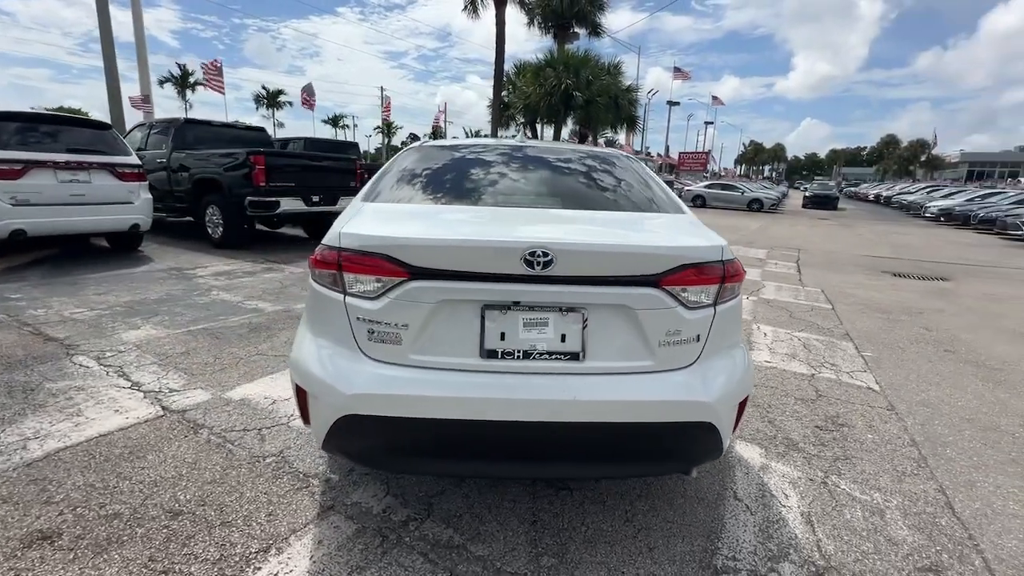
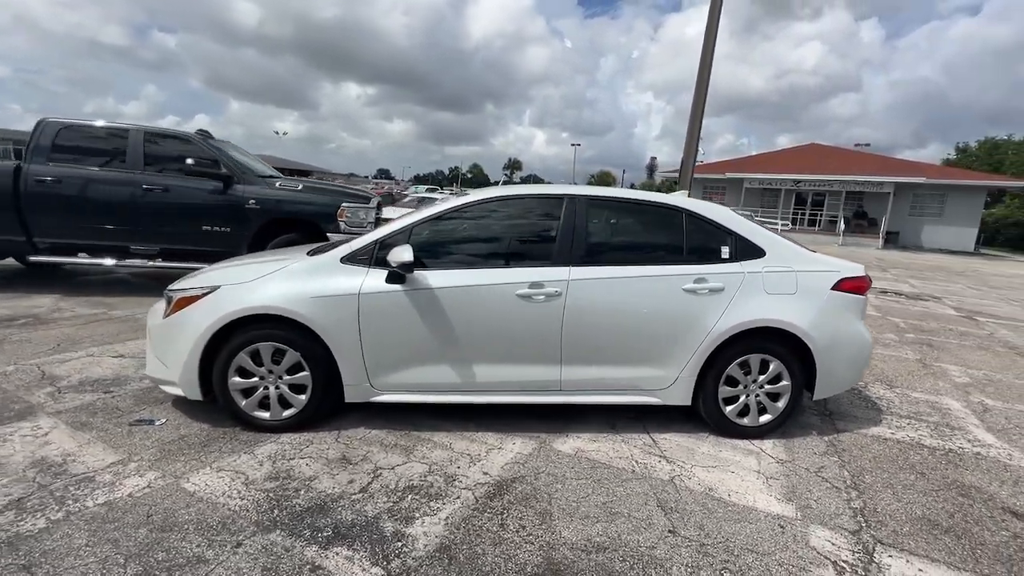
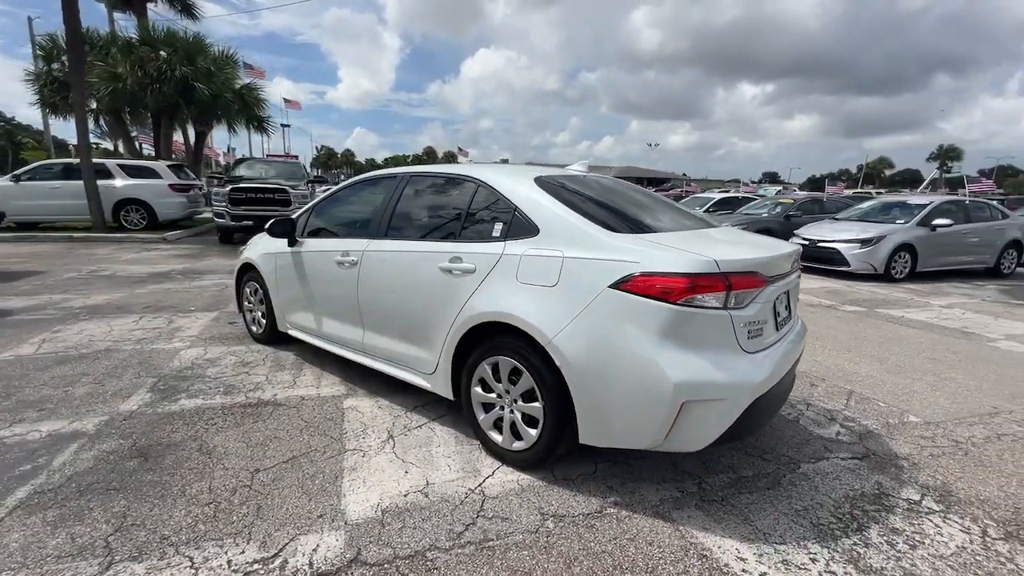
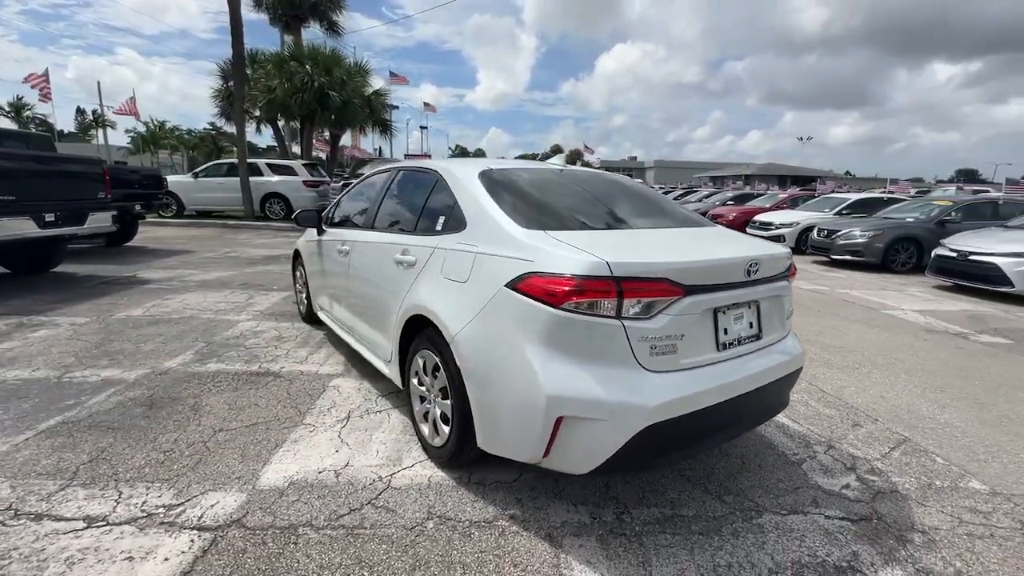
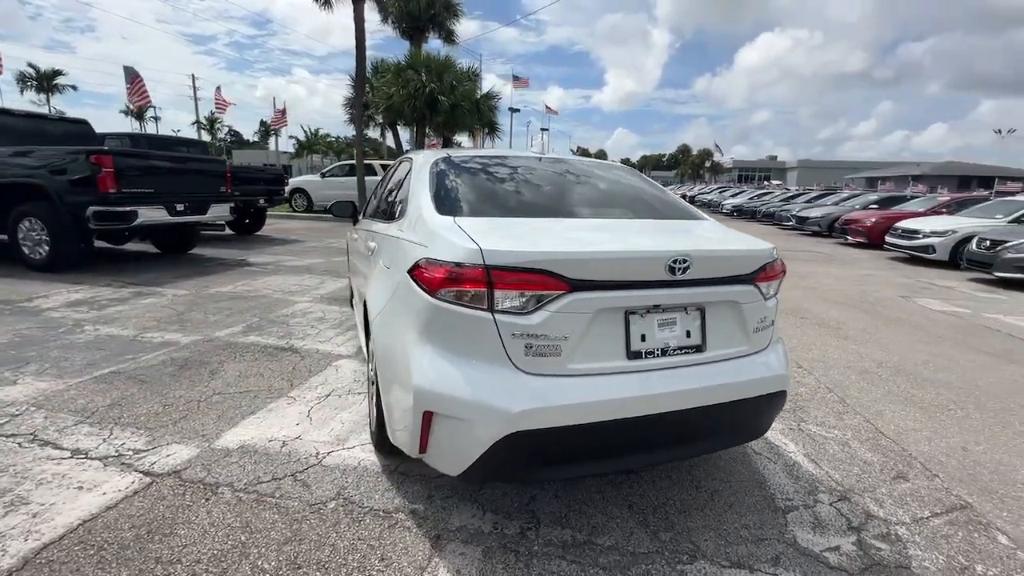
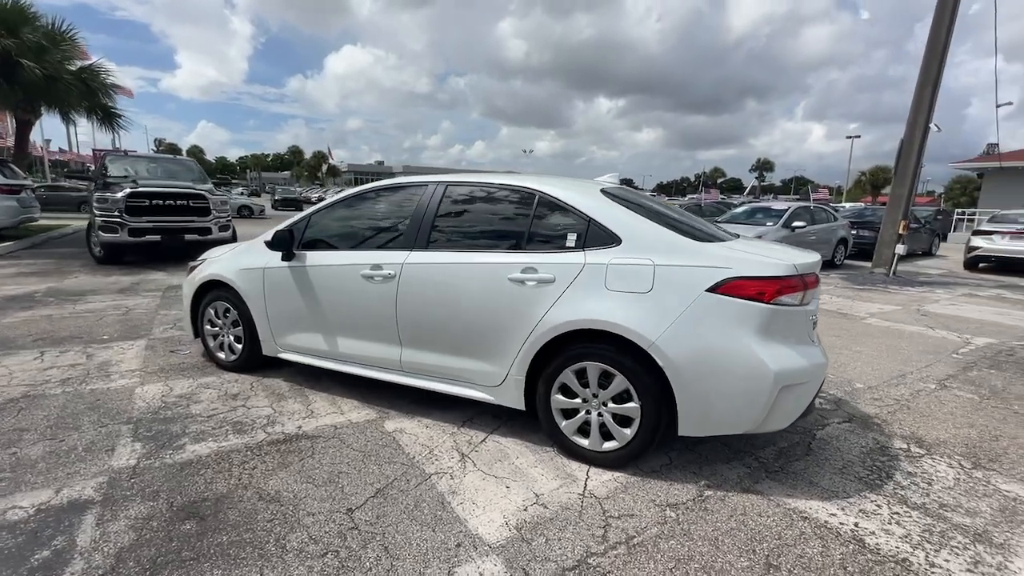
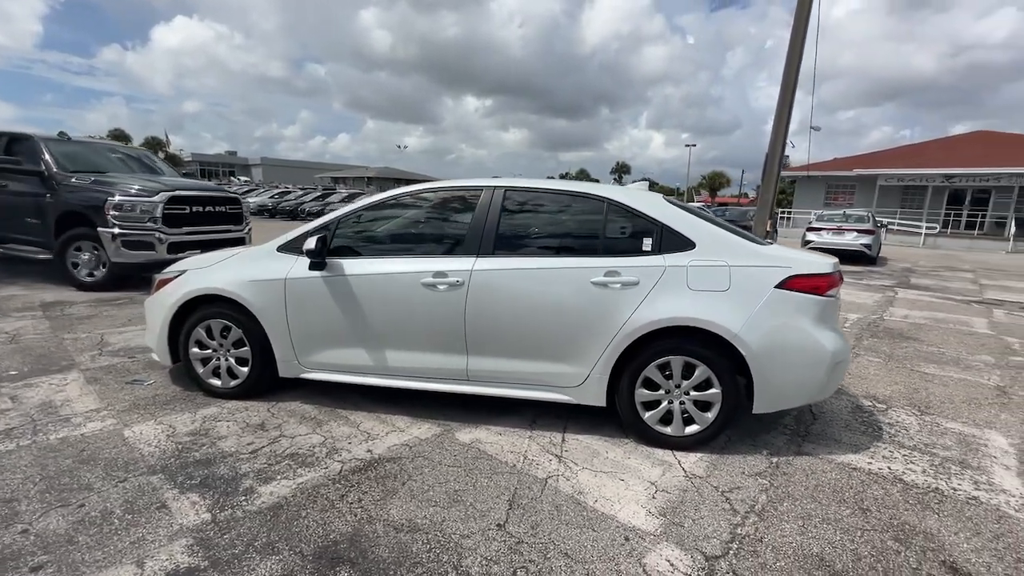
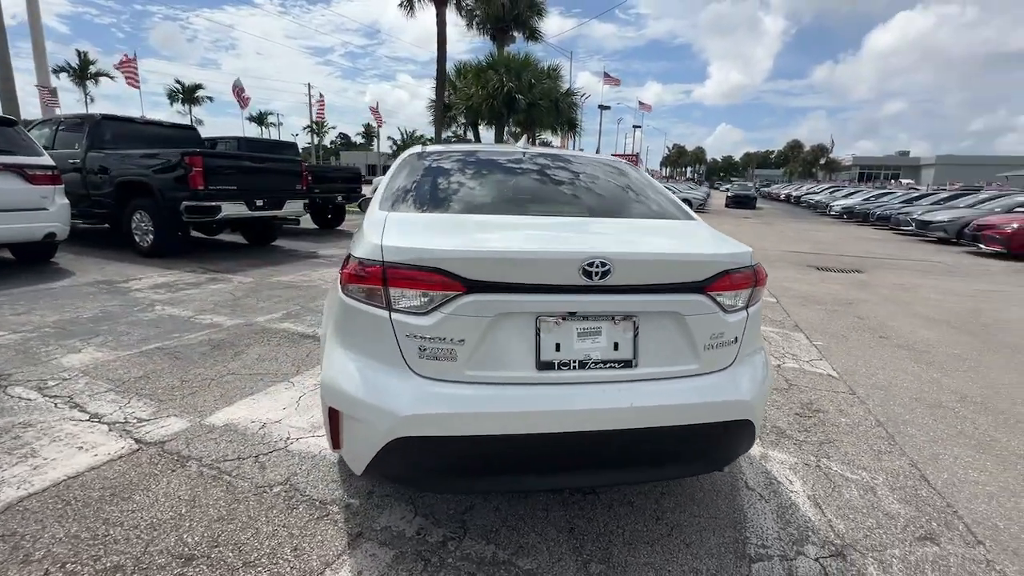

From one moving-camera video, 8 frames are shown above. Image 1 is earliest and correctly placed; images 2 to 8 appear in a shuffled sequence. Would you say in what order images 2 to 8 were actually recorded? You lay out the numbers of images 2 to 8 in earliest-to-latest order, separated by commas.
8, 5, 4, 3, 6, 7, 2
